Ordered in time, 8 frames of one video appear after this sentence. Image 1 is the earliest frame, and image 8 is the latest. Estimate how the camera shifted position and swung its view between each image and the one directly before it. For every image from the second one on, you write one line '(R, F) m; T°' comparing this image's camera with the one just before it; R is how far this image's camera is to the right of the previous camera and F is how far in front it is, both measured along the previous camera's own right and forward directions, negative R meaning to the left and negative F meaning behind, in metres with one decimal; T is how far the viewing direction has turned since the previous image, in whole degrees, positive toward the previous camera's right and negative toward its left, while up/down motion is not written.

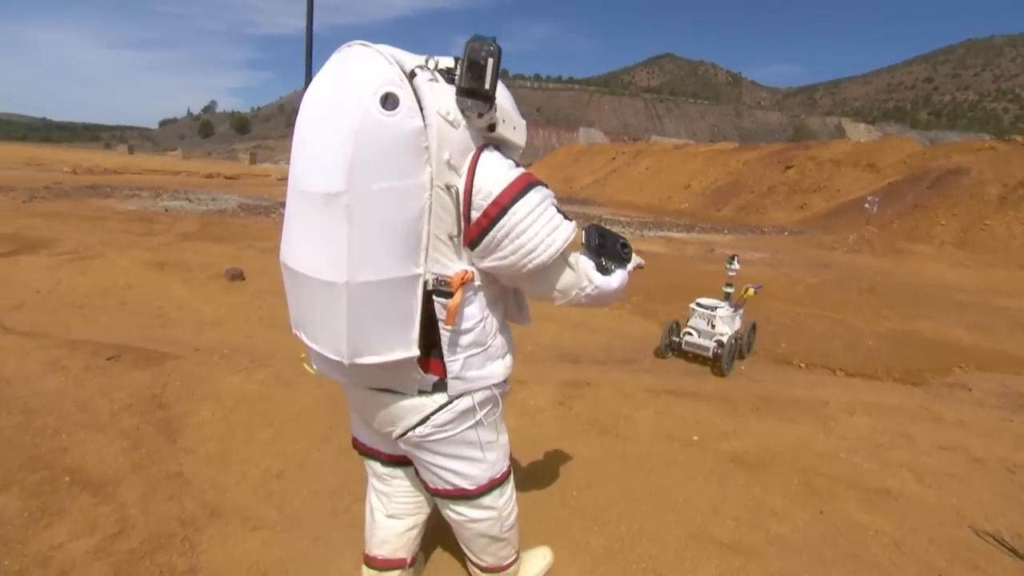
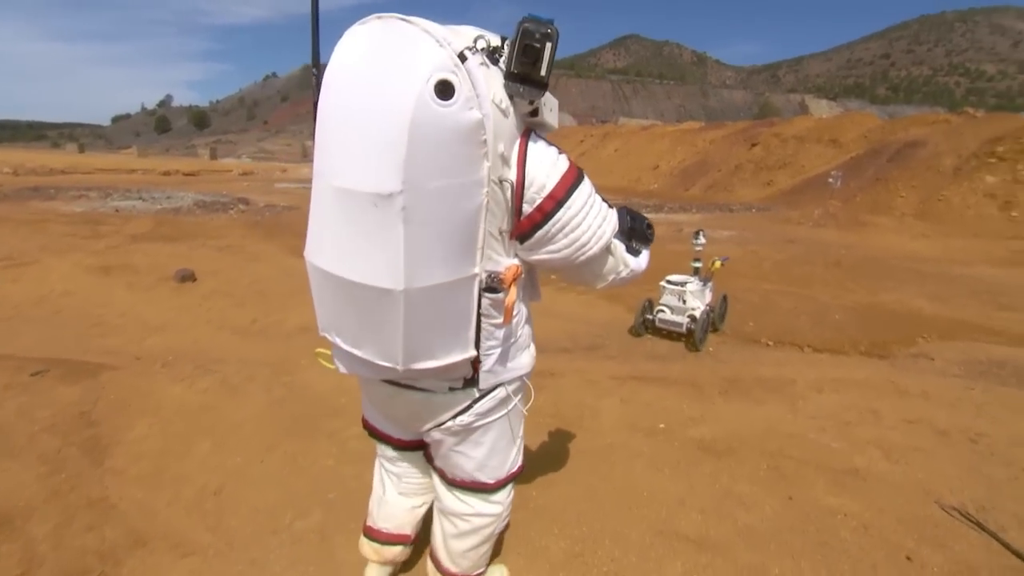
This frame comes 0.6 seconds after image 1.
(+0.2, +0.2) m; +3°
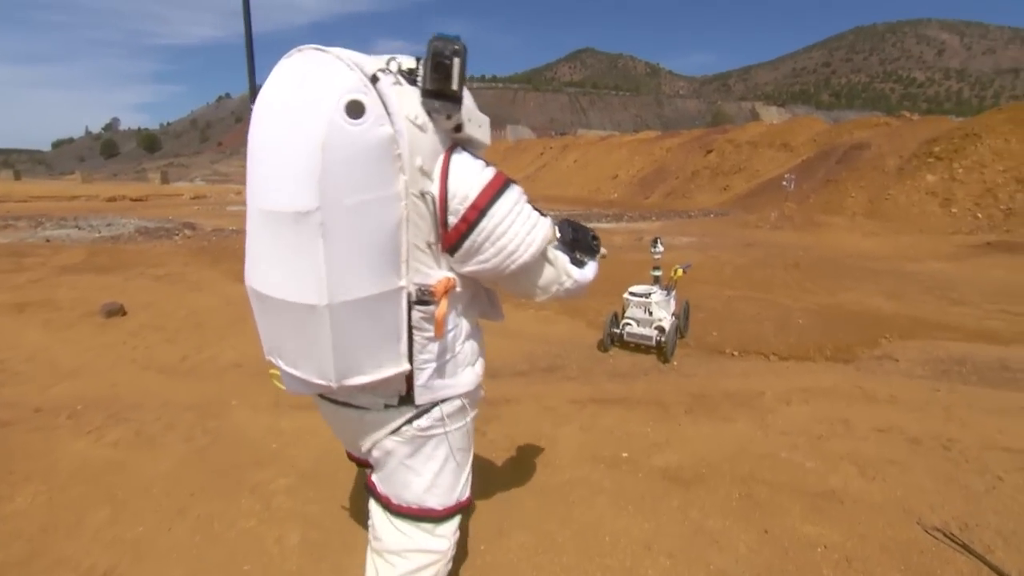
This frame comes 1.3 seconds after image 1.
(+0.2, +0.4) m; +3°
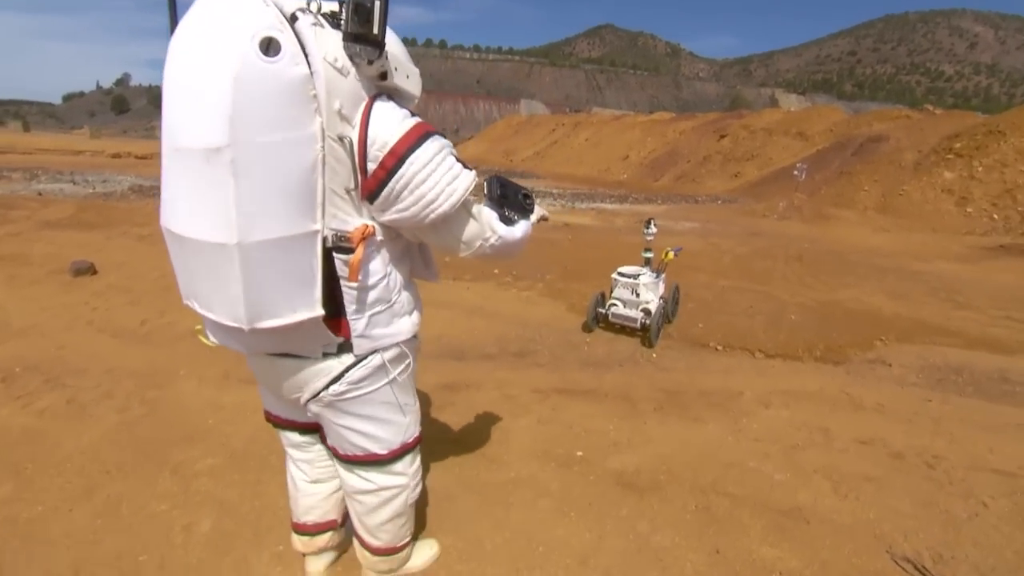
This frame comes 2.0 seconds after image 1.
(+0.4, +0.3) m; -1°
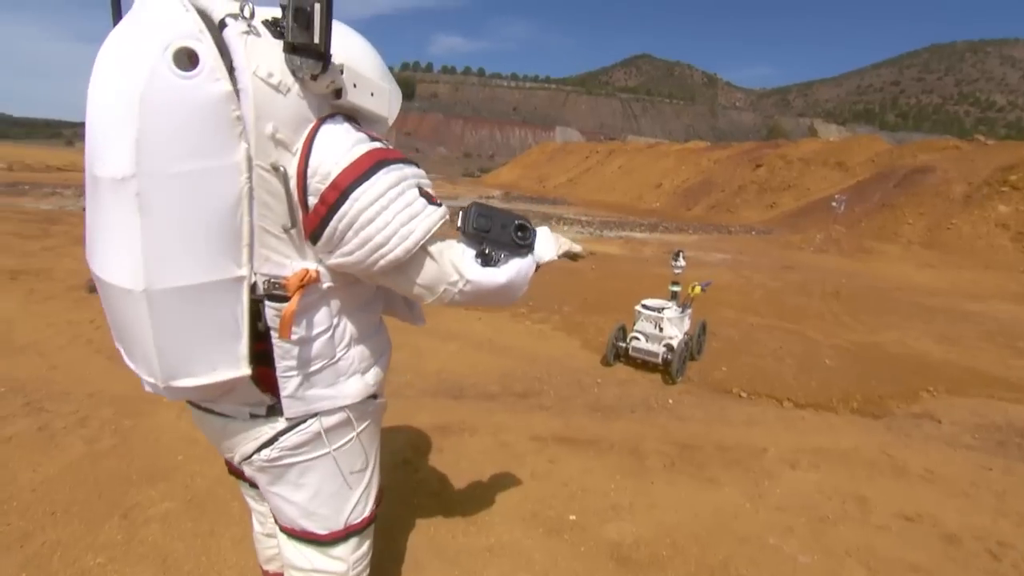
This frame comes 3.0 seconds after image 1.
(+0.3, +0.4) m; -3°
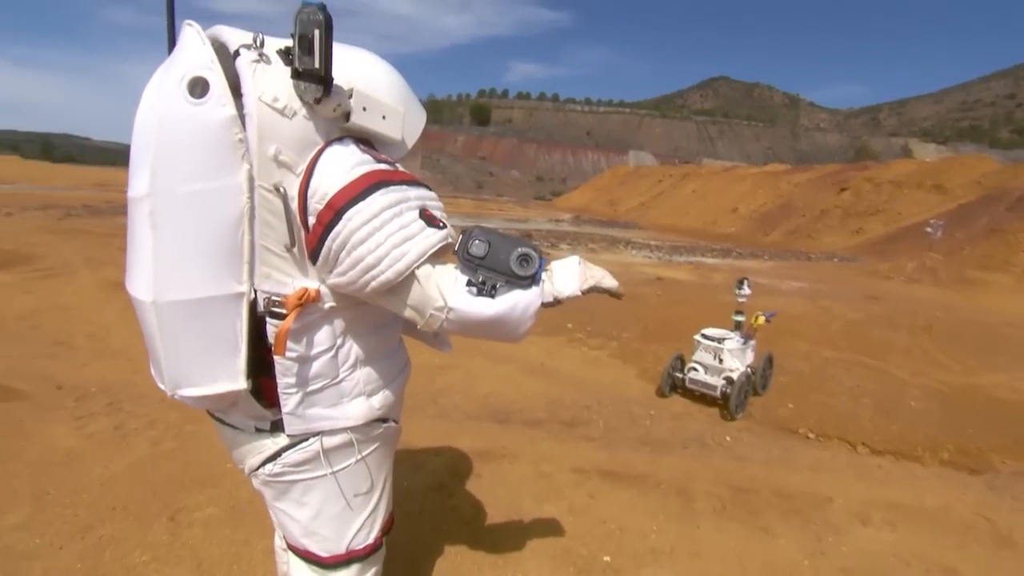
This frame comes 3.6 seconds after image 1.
(+0.2, +0.1) m; -8°
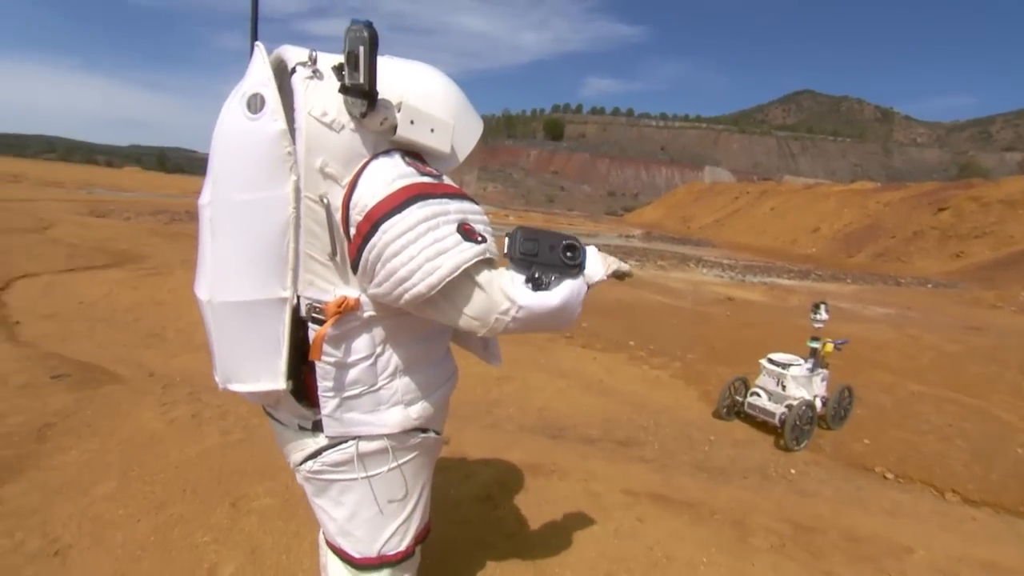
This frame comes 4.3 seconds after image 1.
(+0.1, 0.0) m; -7°
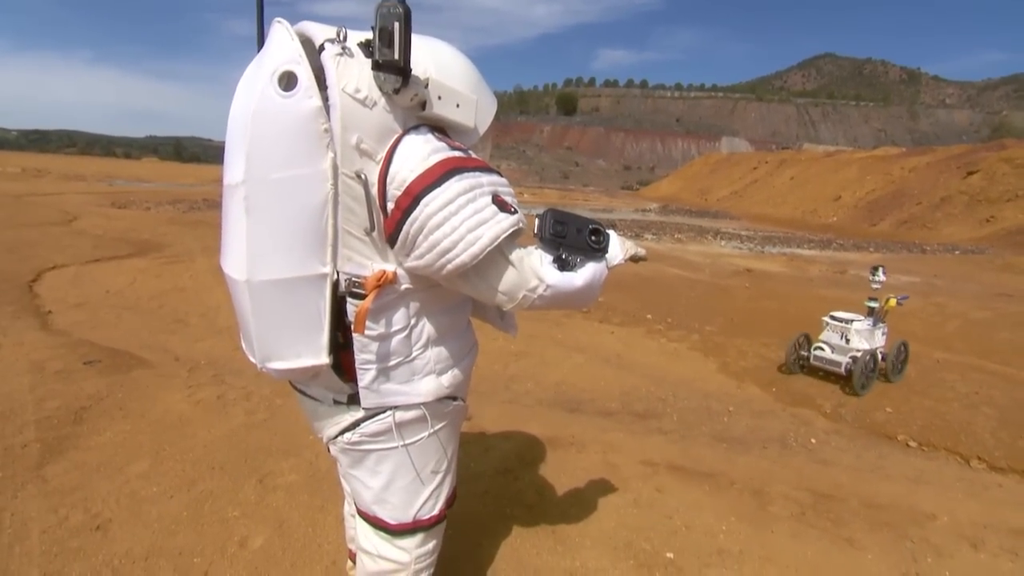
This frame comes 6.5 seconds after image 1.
(0.0, 0.0) m; -2°
